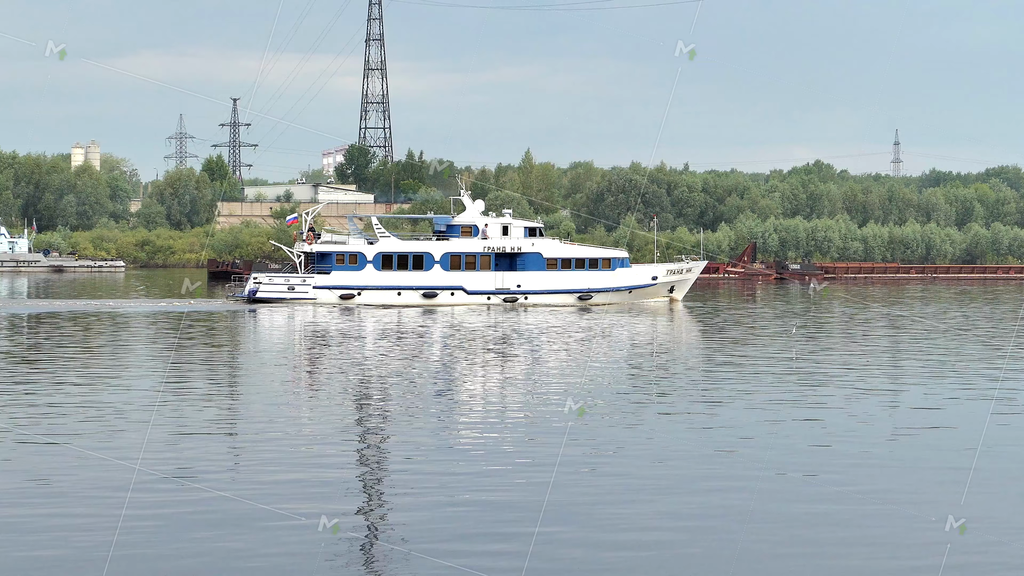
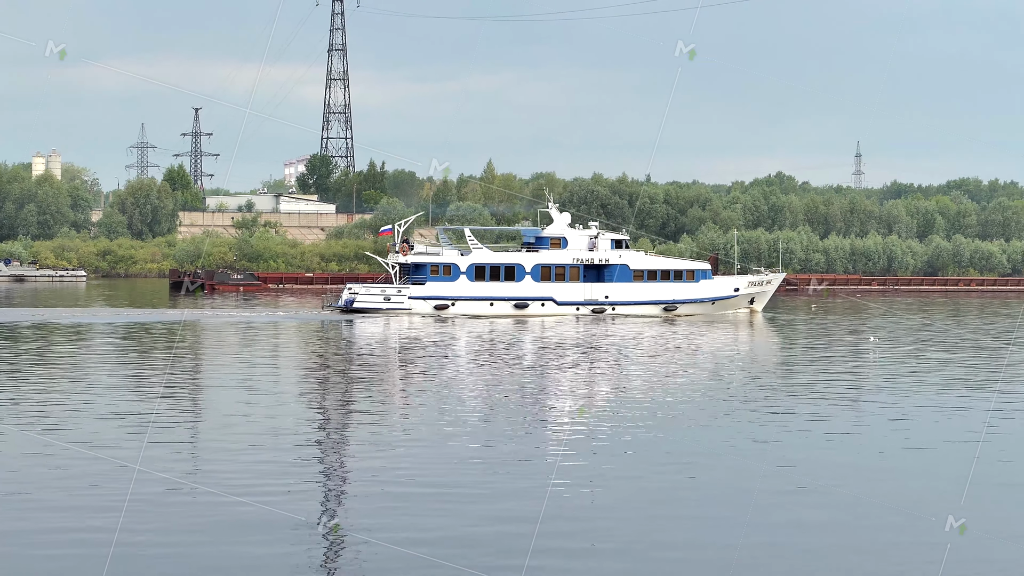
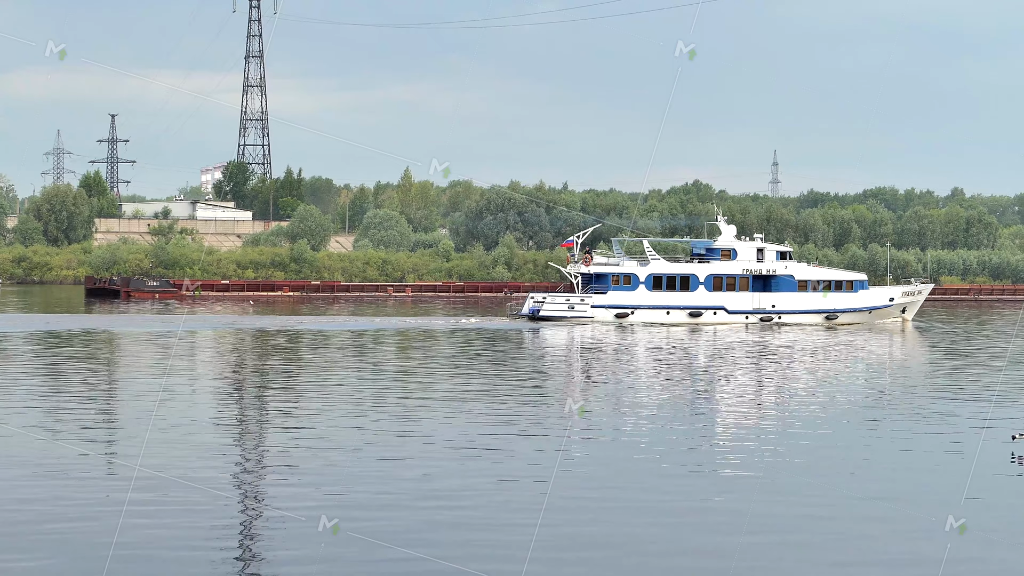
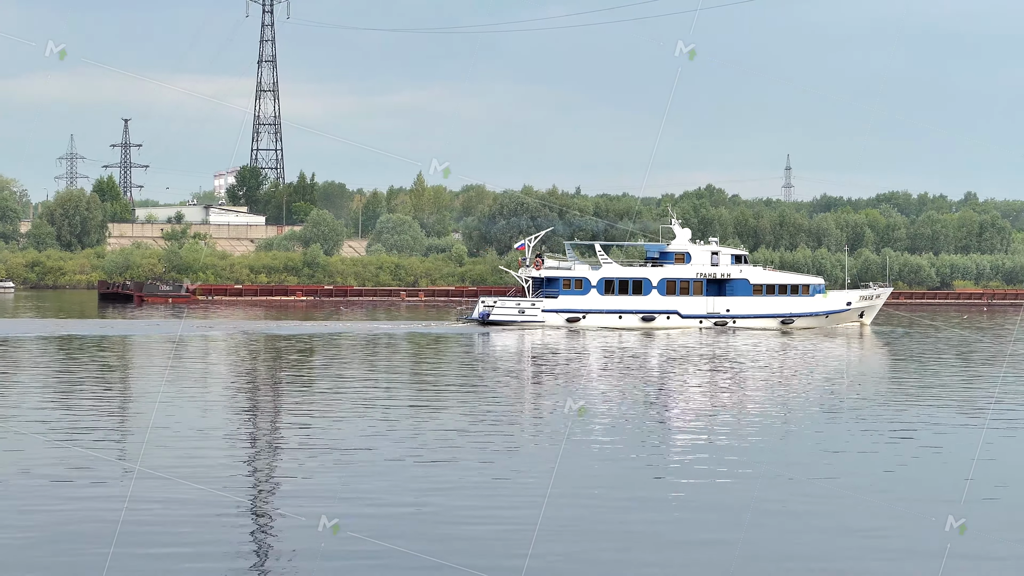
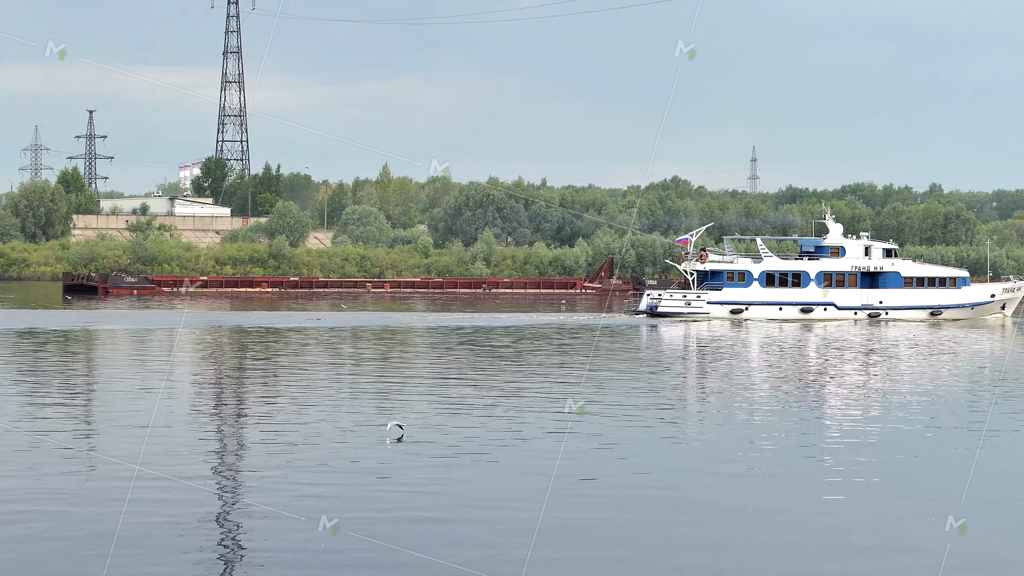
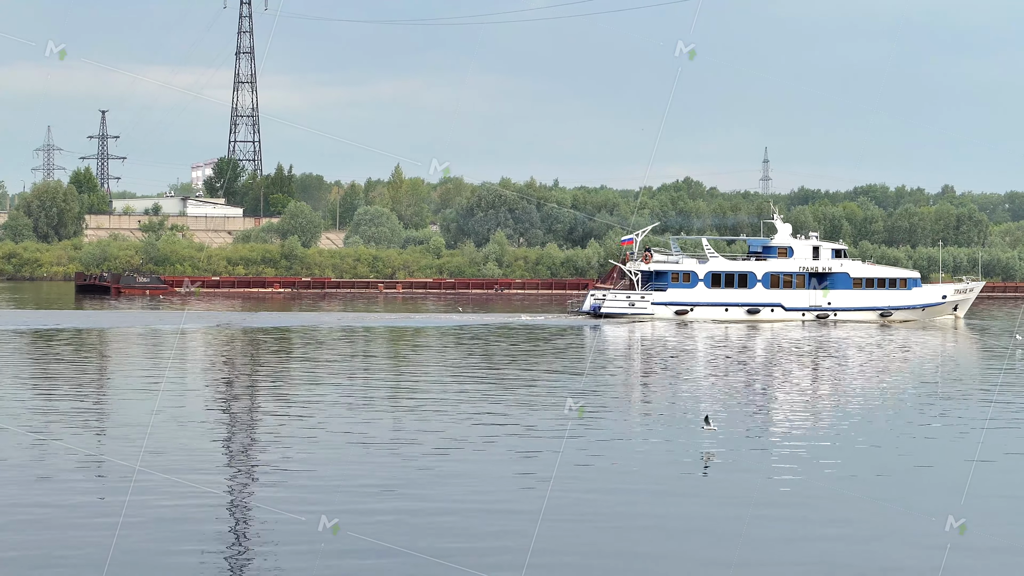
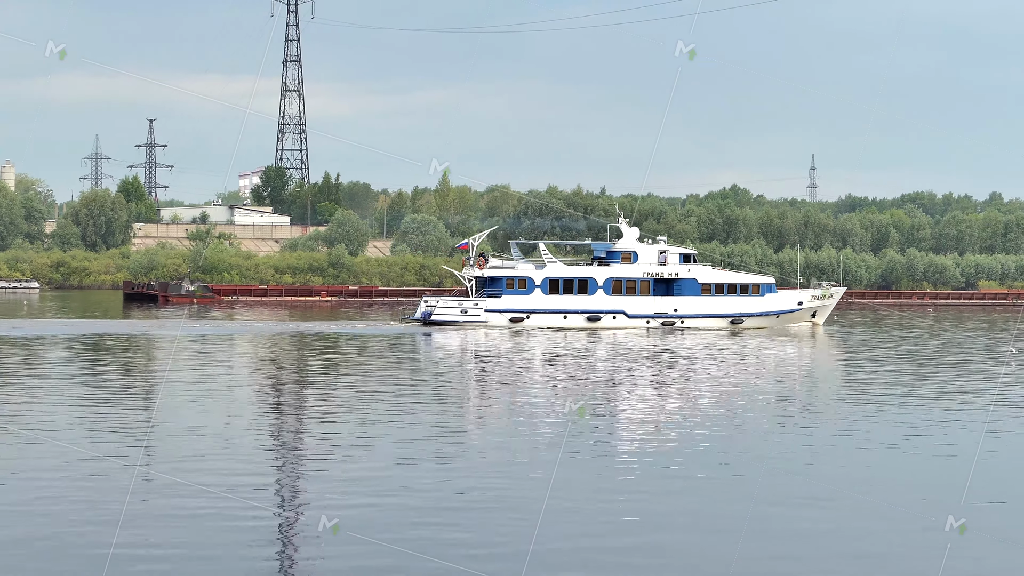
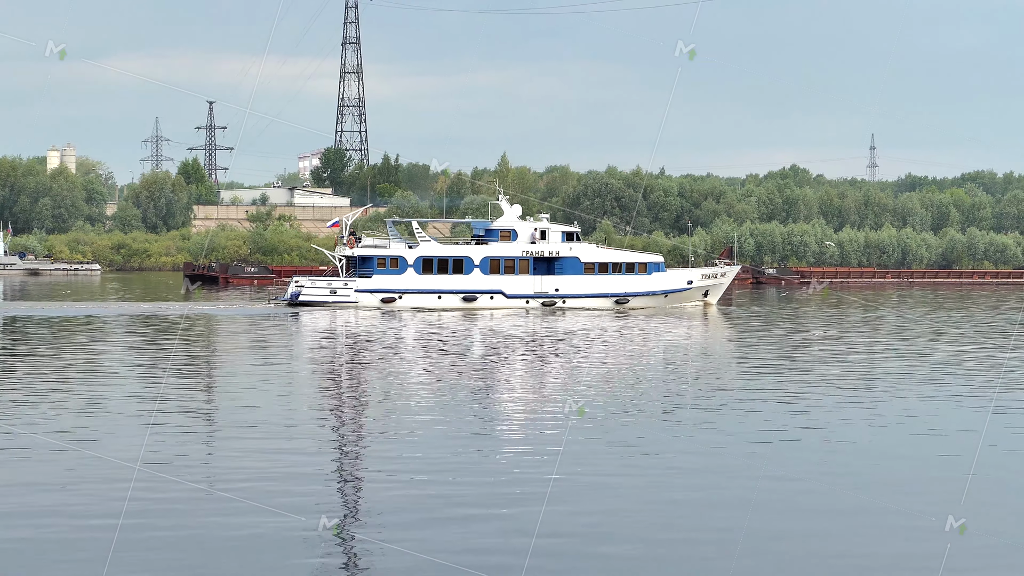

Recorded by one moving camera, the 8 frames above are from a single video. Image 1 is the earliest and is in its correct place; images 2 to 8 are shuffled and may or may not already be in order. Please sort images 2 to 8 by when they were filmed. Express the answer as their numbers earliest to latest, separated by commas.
8, 2, 7, 4, 3, 6, 5
